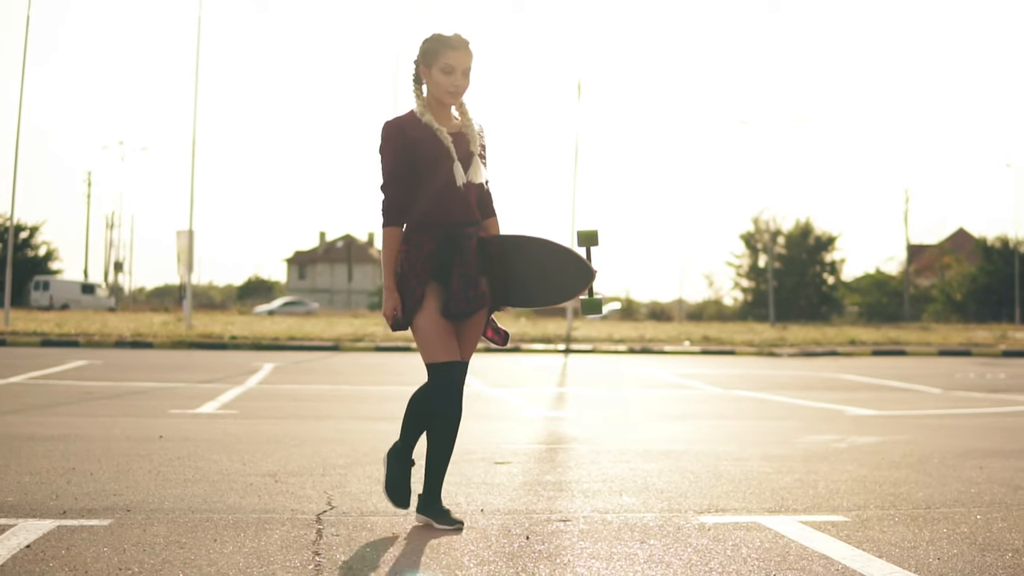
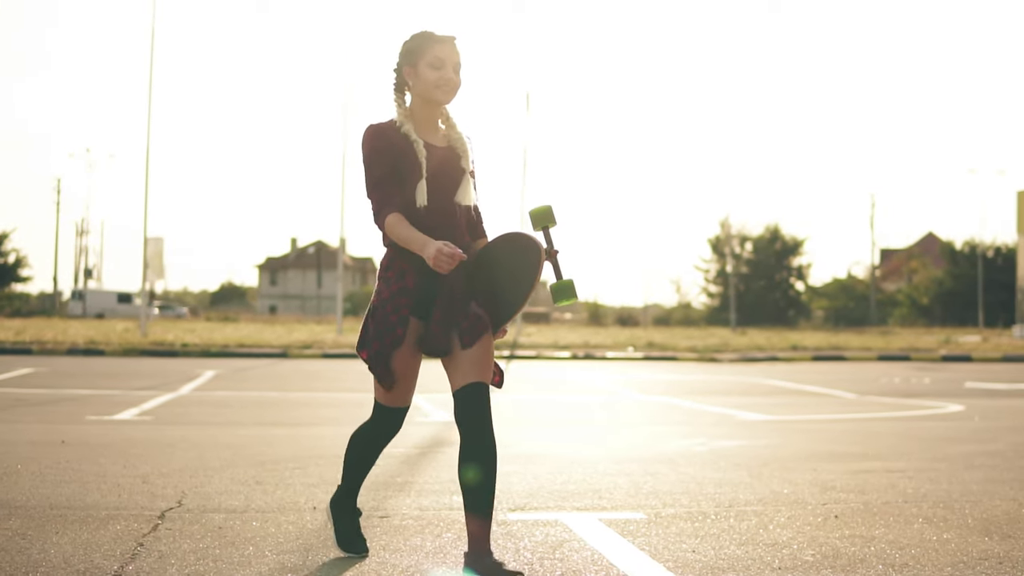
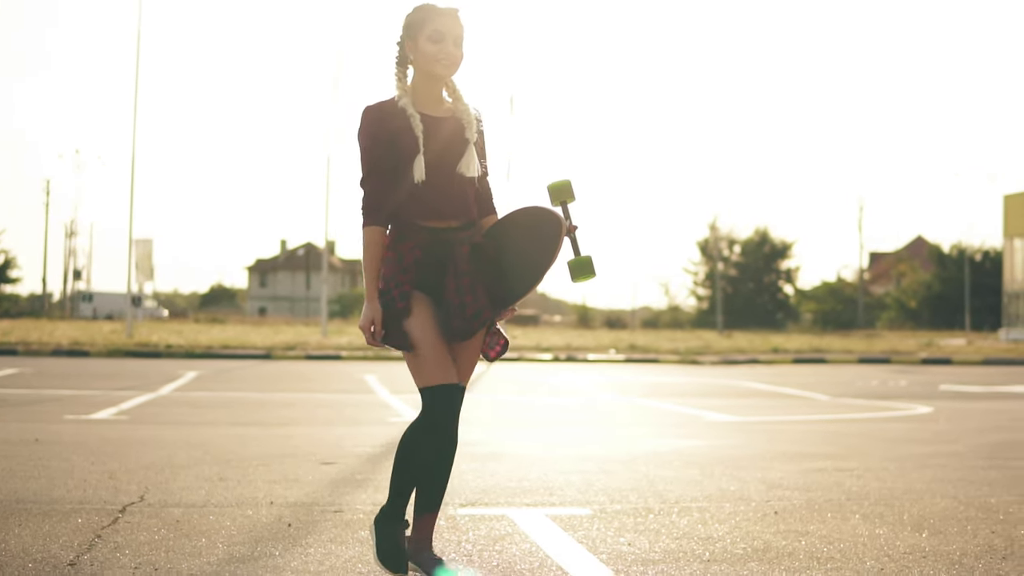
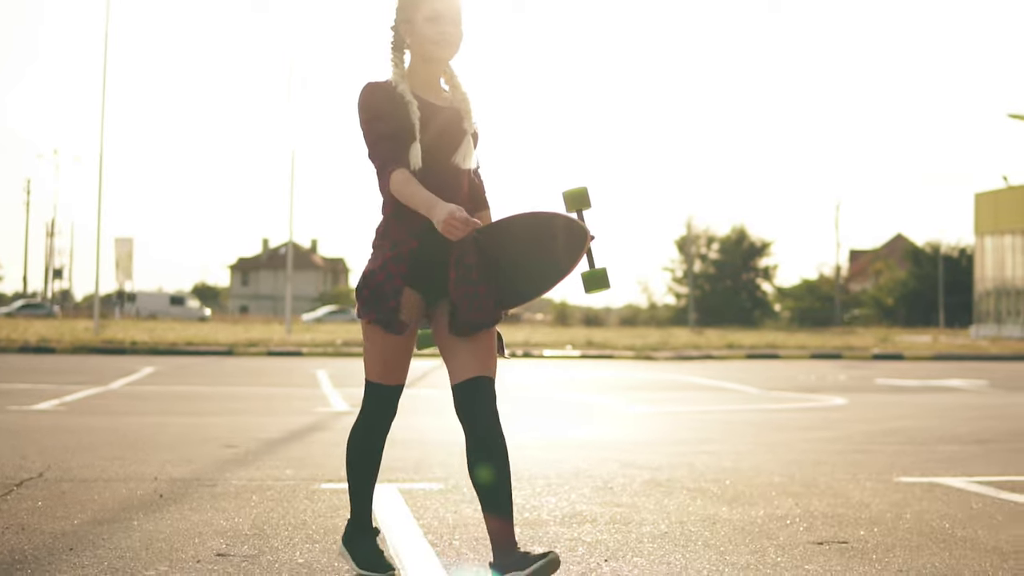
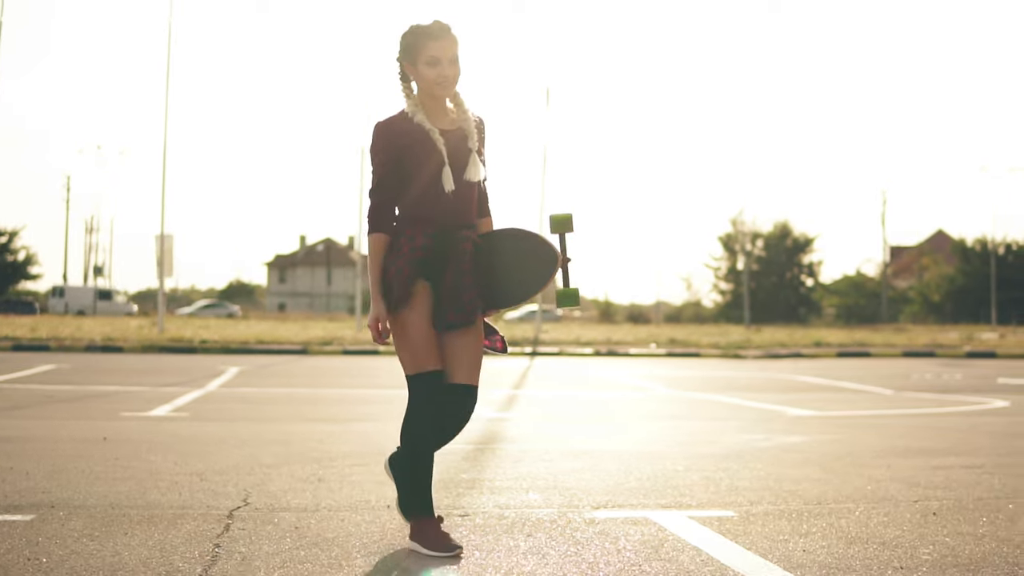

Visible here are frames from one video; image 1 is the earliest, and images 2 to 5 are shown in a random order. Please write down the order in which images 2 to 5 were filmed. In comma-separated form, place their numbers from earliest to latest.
5, 2, 3, 4
